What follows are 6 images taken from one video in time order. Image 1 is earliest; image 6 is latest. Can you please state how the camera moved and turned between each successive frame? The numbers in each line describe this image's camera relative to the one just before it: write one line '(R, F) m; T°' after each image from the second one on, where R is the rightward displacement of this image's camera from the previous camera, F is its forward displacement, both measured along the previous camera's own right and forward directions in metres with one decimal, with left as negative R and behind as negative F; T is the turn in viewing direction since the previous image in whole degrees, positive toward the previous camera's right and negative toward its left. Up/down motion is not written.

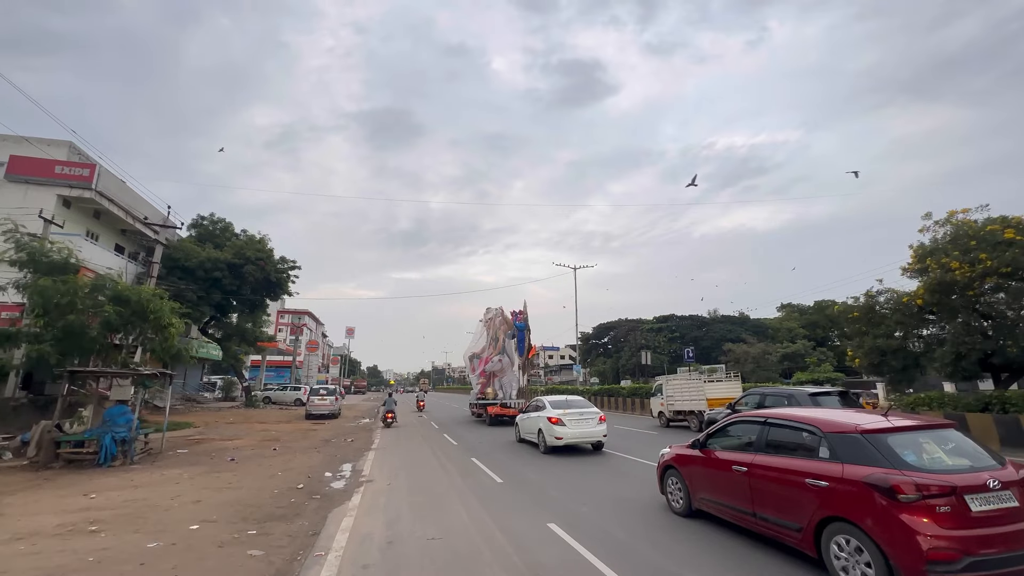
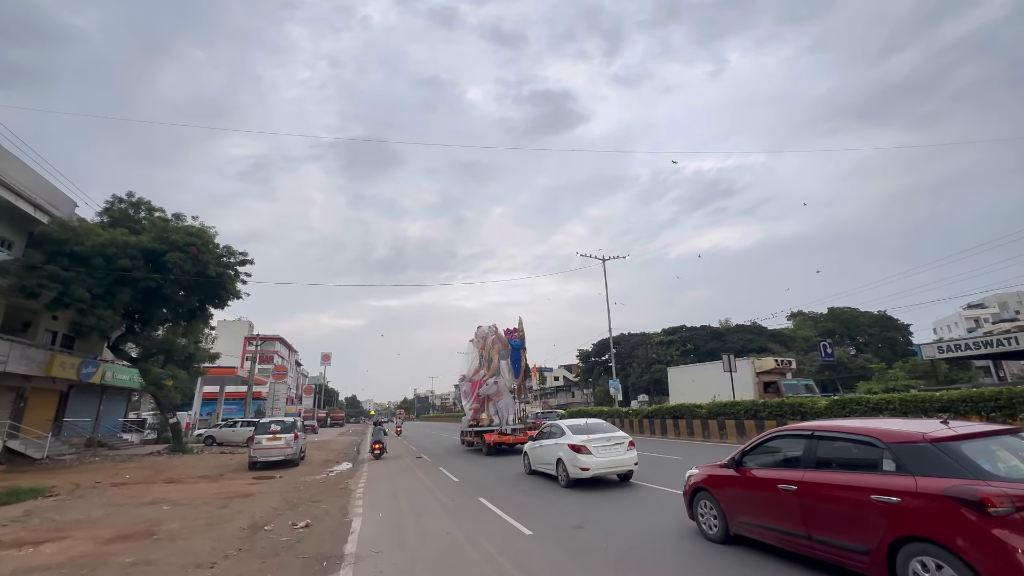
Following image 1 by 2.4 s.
(-0.6, +2.5) m; +2°
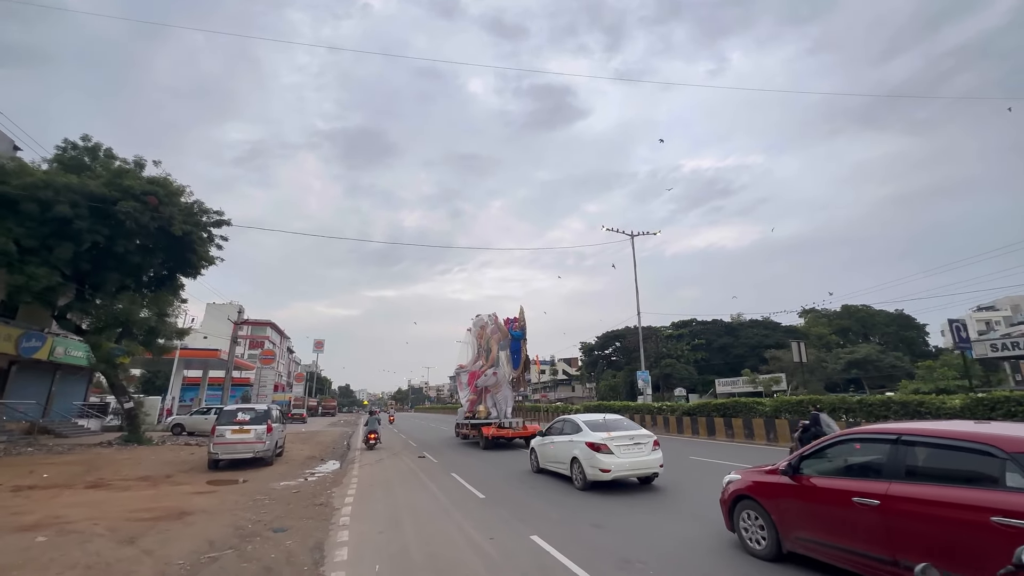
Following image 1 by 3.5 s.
(-0.3, +1.1) m; 0°
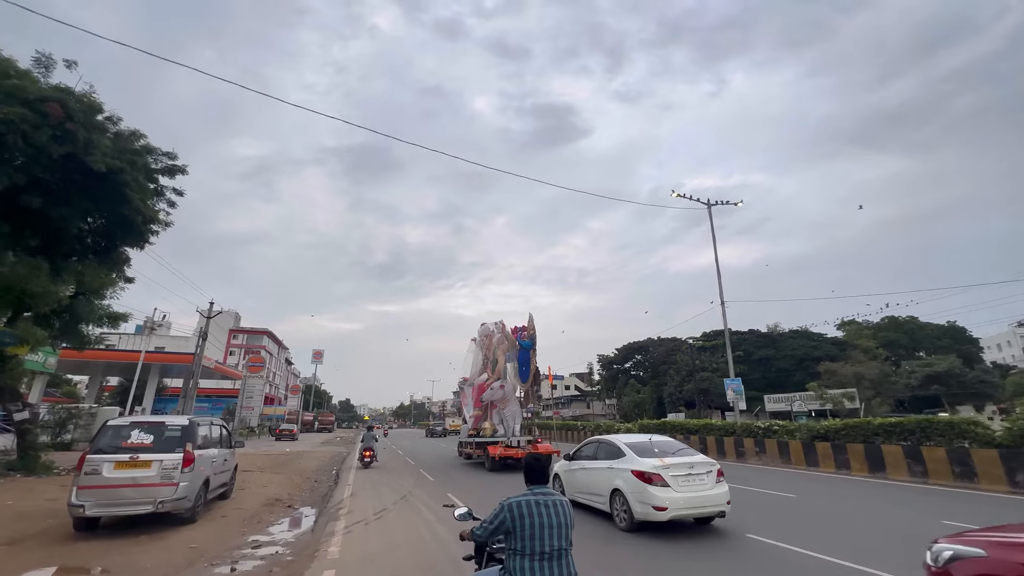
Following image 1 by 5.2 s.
(-0.5, +2.0) m; 0°
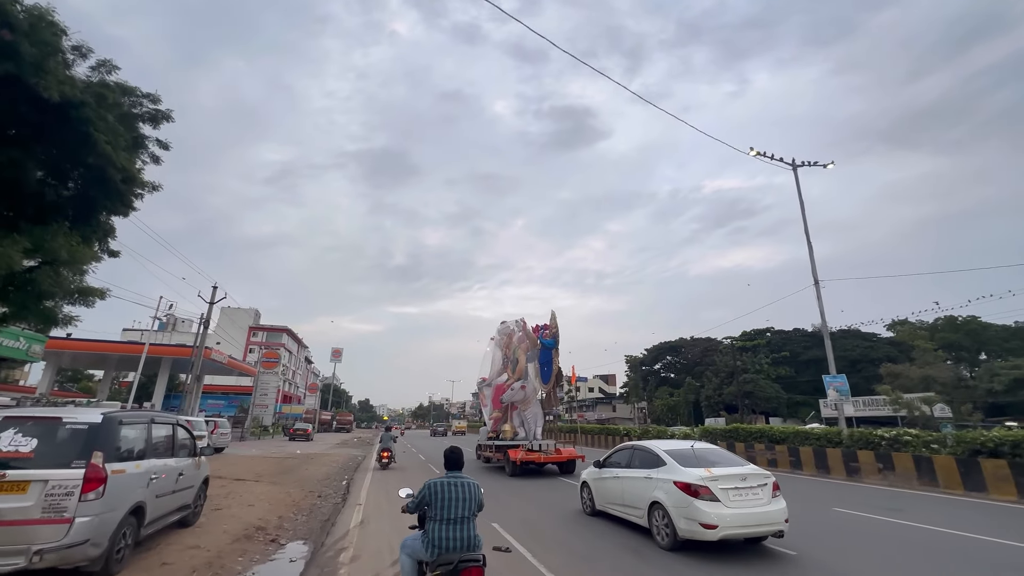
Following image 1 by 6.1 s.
(-0.3, +1.1) m; -2°
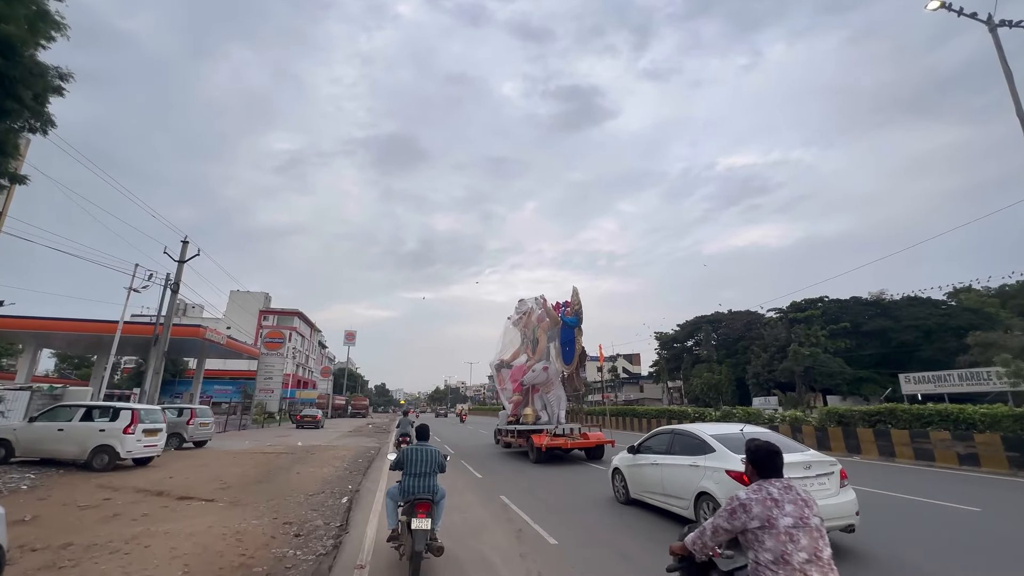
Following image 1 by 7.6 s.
(-0.4, +1.6) m; -1°
